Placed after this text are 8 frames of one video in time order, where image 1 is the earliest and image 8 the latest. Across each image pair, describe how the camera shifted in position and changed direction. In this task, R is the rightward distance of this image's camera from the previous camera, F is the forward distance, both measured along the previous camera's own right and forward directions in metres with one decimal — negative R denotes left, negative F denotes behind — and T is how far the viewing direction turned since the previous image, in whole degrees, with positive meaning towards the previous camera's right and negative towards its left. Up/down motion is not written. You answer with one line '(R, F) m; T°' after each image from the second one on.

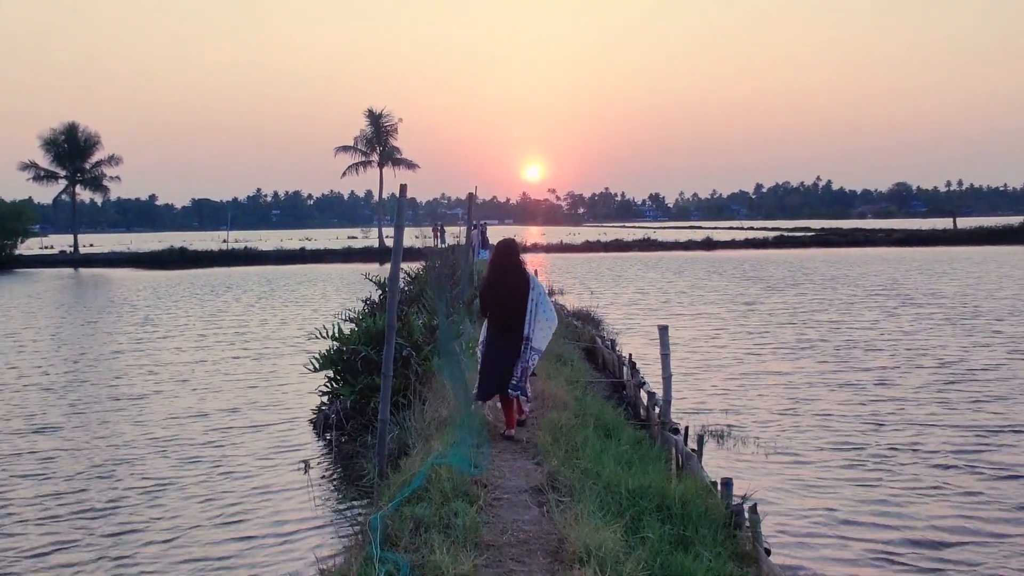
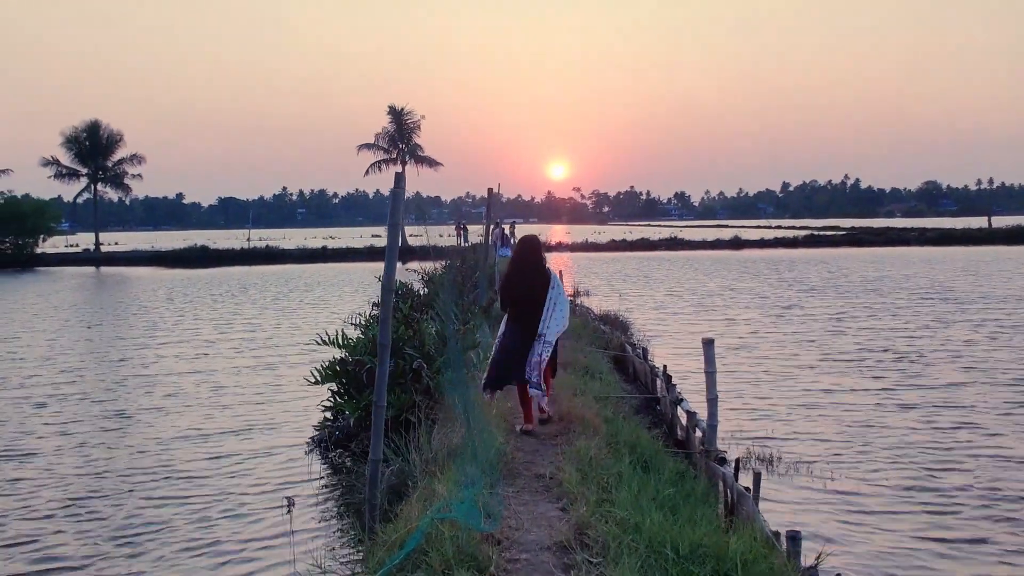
(0.0, +1.1) m; -2°
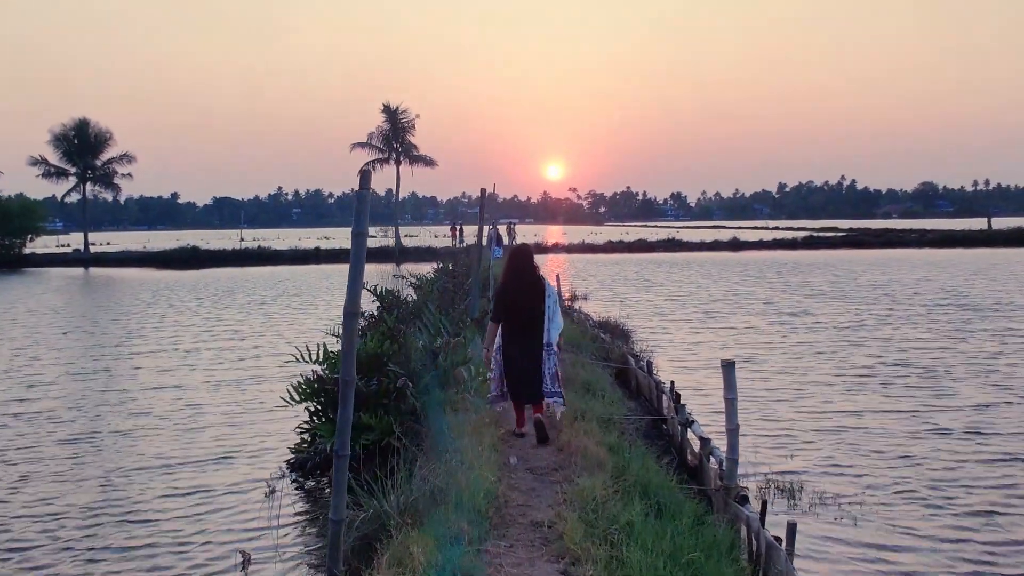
(0.0, +0.9) m; 0°
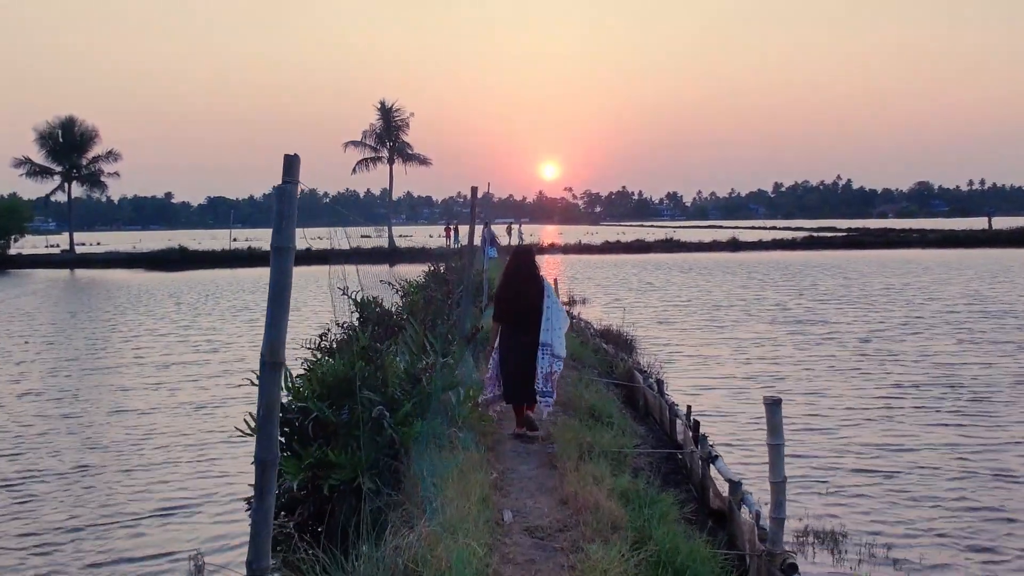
(0.0, +1.3) m; 0°
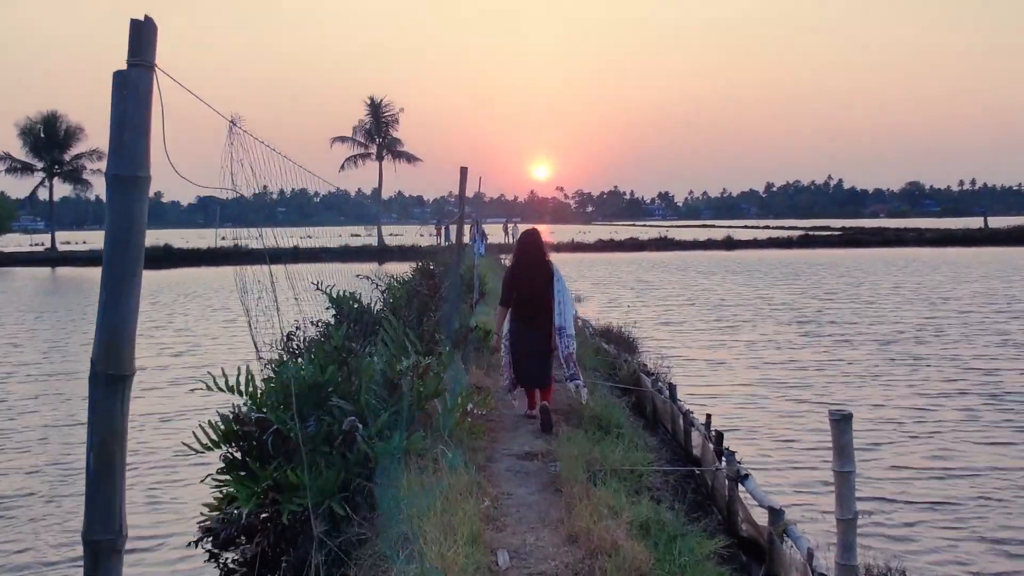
(0.0, +1.2) m; +1°
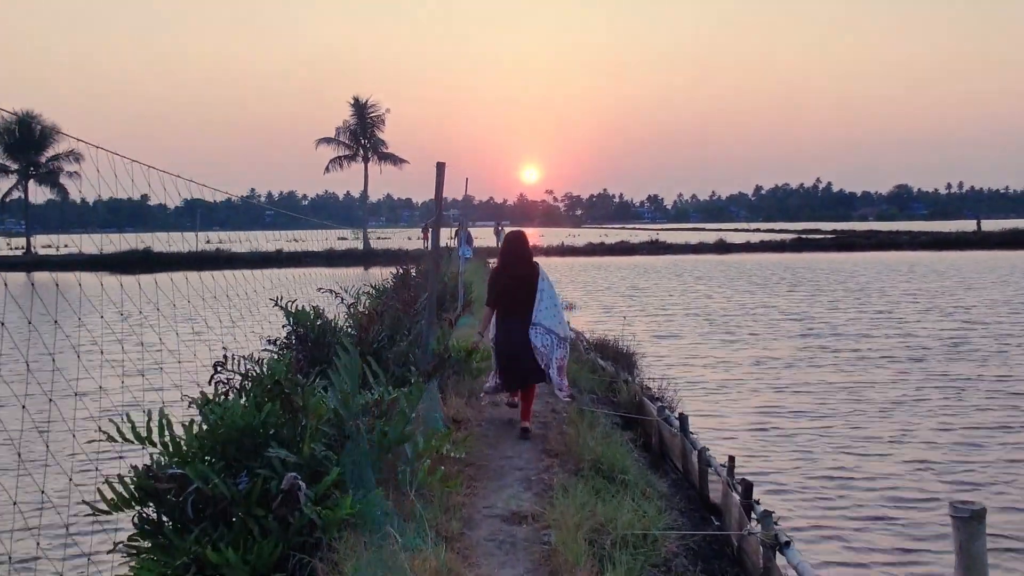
(0.0, +1.3) m; +1°
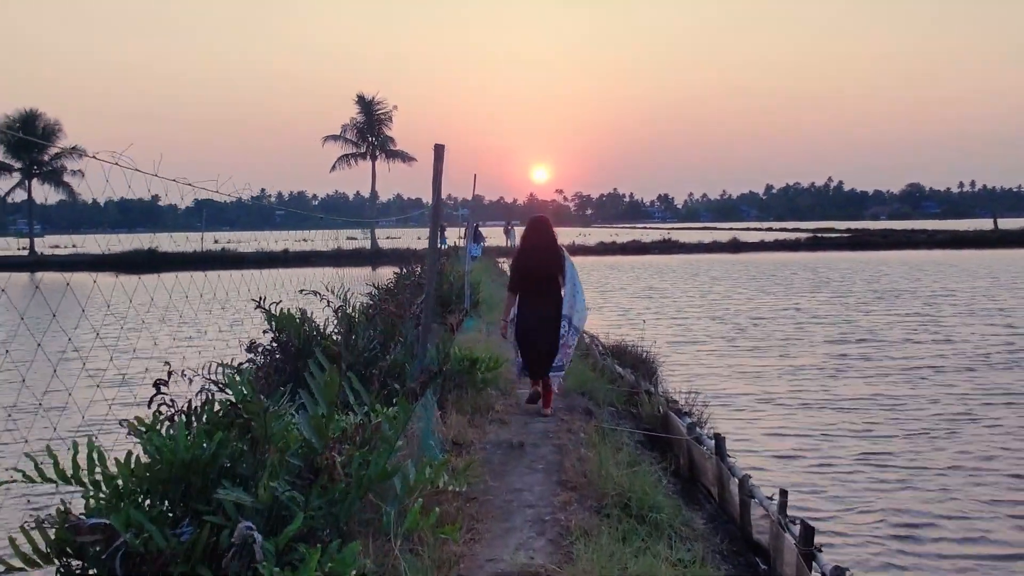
(0.0, +1.1) m; -1°
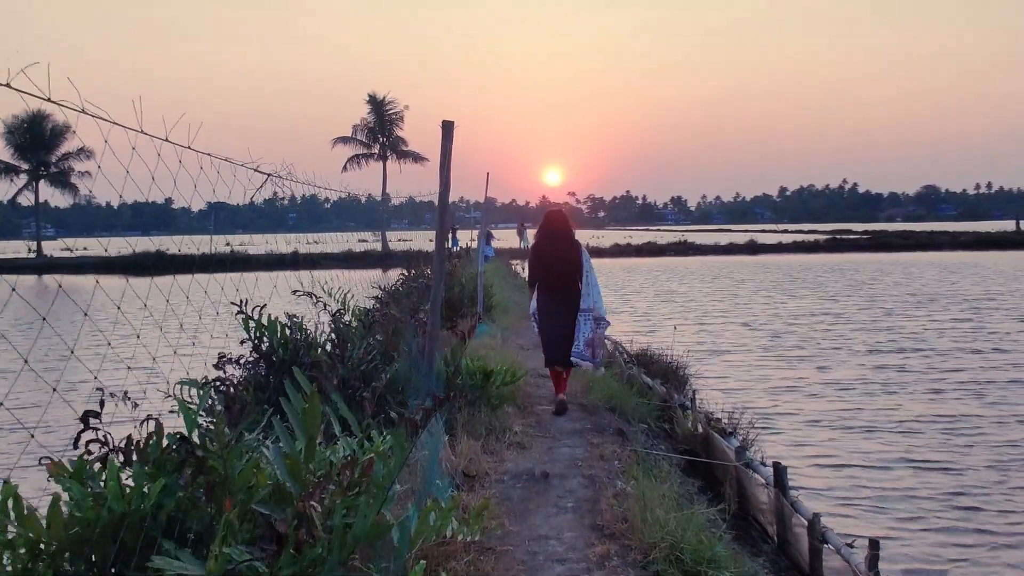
(-0.1, +1.1) m; -1°
